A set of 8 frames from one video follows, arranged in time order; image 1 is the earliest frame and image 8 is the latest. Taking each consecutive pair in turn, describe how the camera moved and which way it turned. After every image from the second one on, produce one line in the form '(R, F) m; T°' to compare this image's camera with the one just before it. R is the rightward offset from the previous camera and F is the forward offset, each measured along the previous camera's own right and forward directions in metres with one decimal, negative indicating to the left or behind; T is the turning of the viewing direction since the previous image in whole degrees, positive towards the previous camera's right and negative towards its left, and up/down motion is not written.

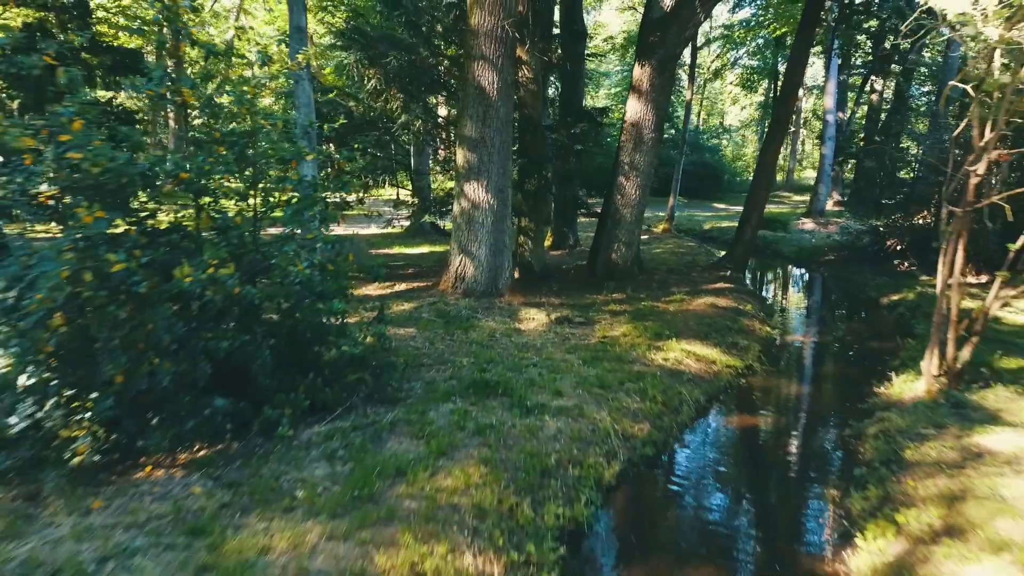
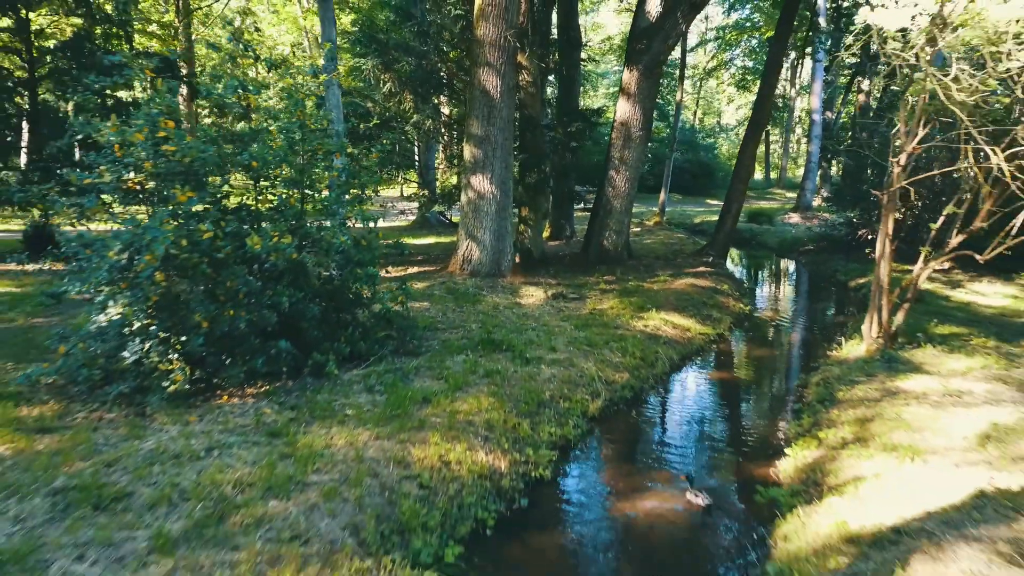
(0.0, -1.3) m; 0°
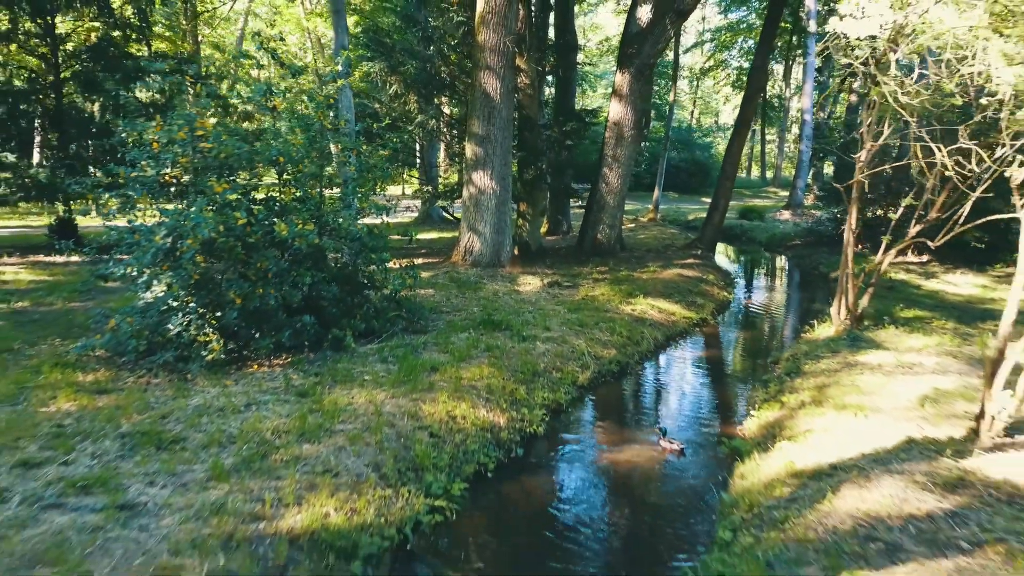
(0.0, -0.8) m; 0°
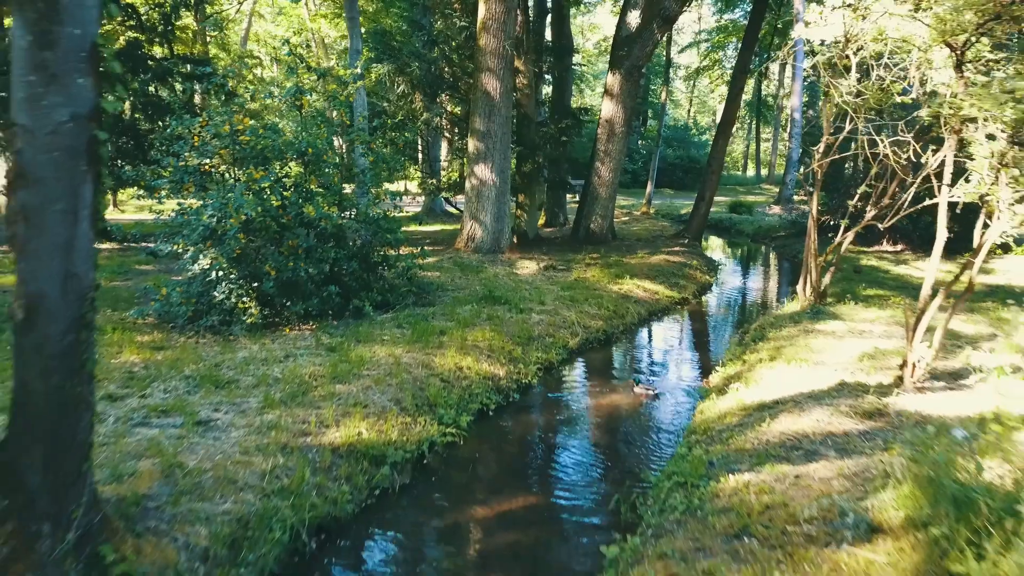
(0.0, -1.1) m; 0°
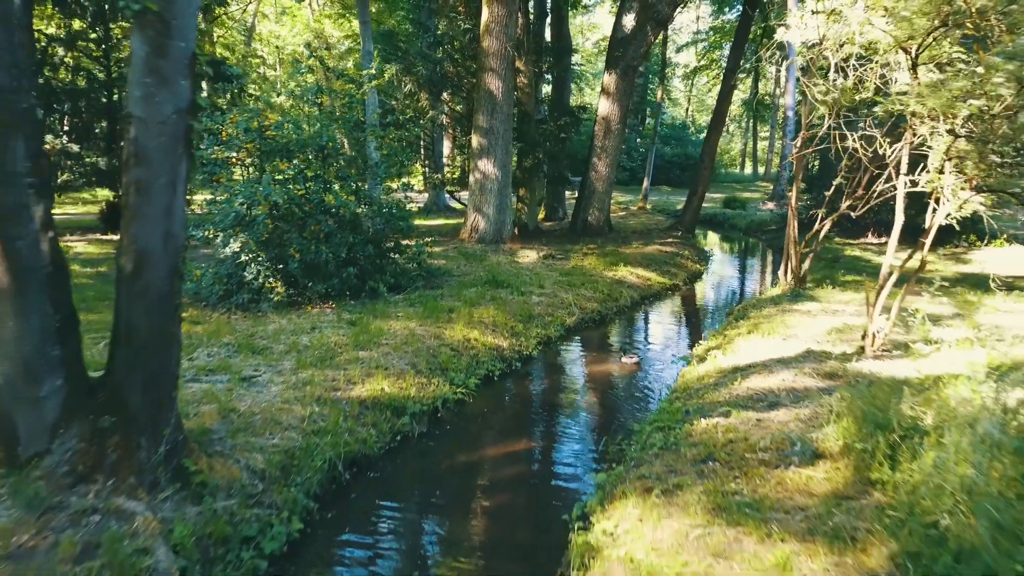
(0.0, -0.8) m; 0°
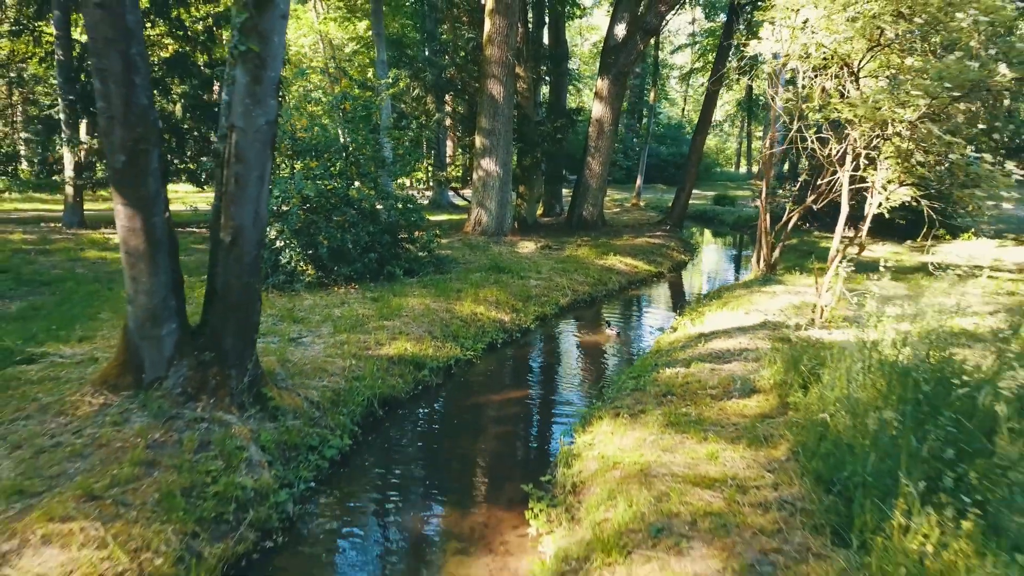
(0.0, -1.3) m; 0°
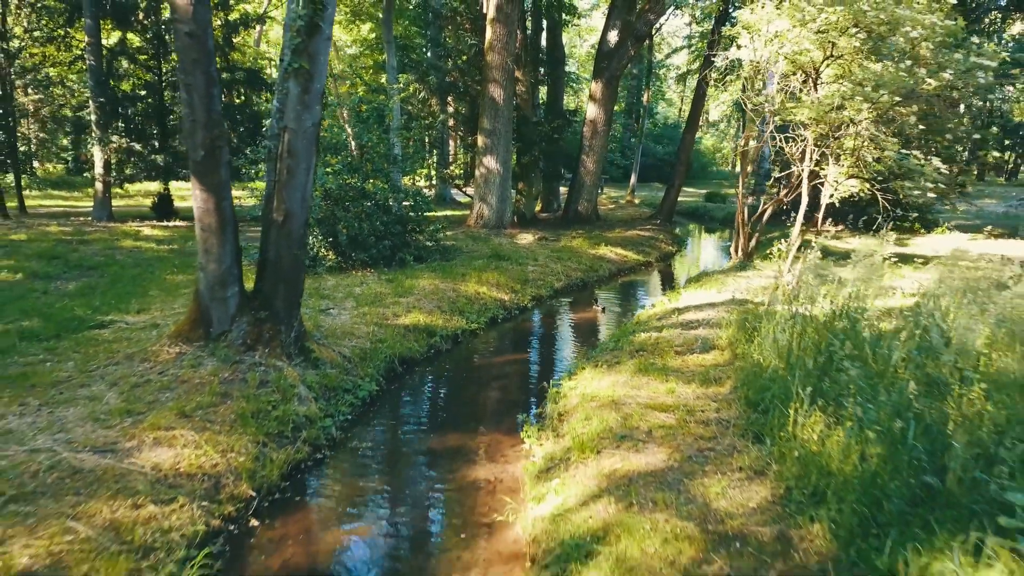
(0.0, -1.2) m; 0°
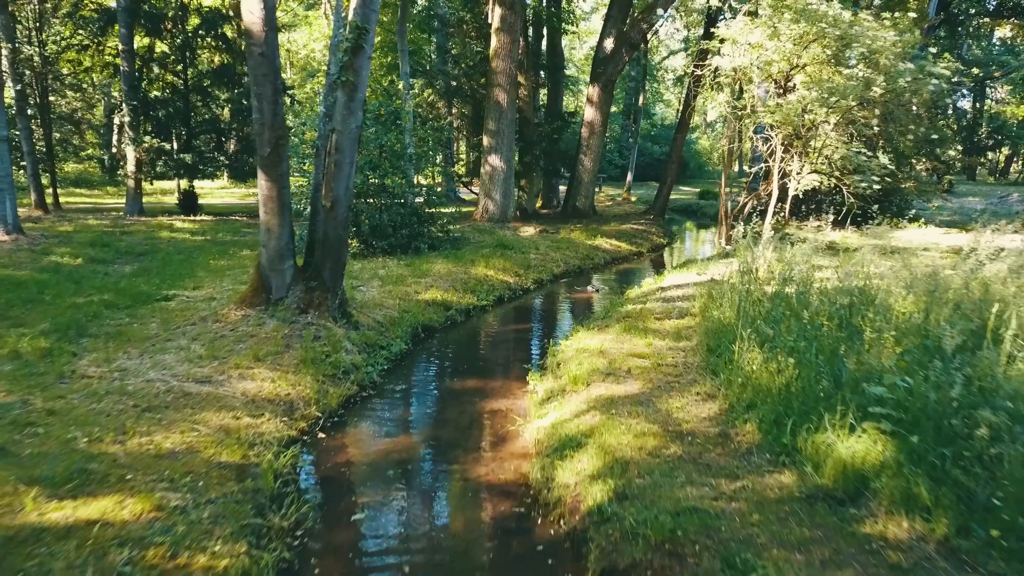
(-0.1, -1.4) m; 0°
